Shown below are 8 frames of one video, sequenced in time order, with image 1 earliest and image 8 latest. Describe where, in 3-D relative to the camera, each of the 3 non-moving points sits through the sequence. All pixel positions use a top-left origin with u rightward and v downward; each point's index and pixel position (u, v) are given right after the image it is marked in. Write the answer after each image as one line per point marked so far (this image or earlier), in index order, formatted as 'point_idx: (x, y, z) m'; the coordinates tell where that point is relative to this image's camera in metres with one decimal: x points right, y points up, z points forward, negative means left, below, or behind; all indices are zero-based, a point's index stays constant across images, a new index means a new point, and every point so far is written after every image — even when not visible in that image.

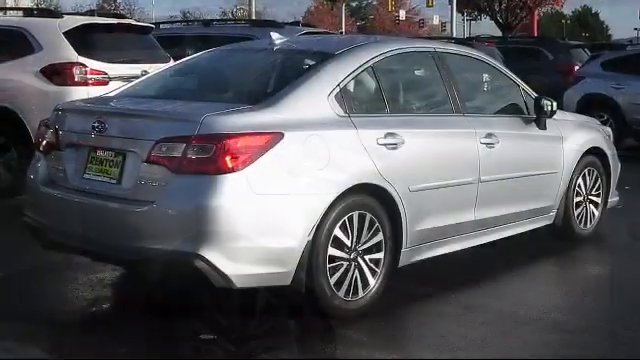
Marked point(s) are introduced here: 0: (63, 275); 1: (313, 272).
0: (-1.6, -0.6, +5.7) m
1: (0.0, -0.5, +4.7) m
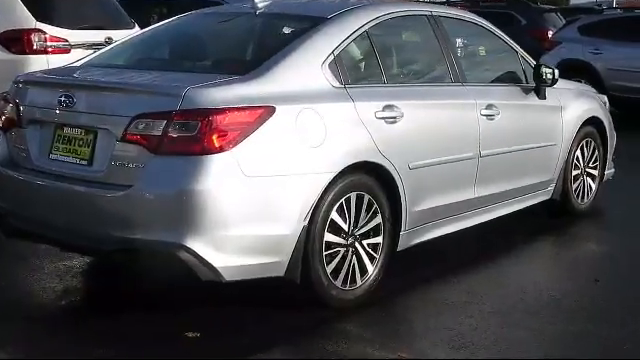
0: (-1.7, -0.5, +5.2) m
1: (0.0, -0.4, +4.2) m
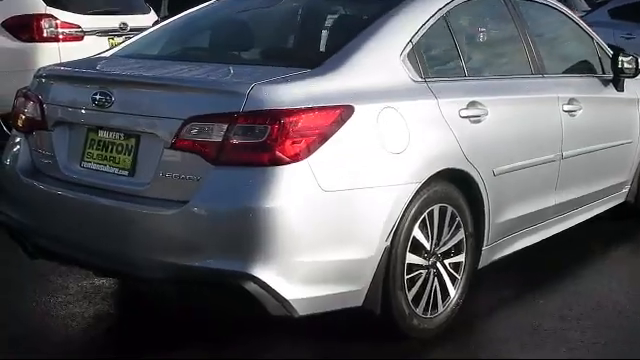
0: (-1.4, -0.5, +4.5) m
1: (+0.3, -0.4, +3.6) m
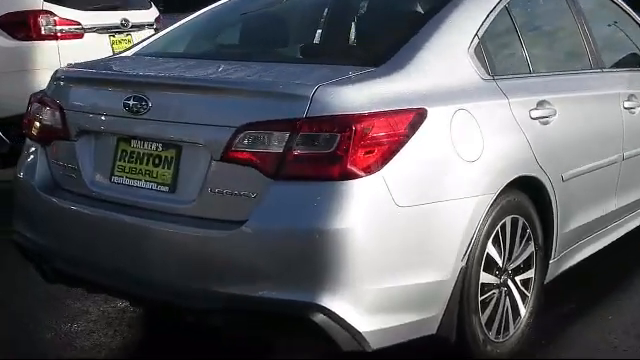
0: (-1.2, -0.6, +4.1) m
1: (+0.5, -0.5, +3.2) m
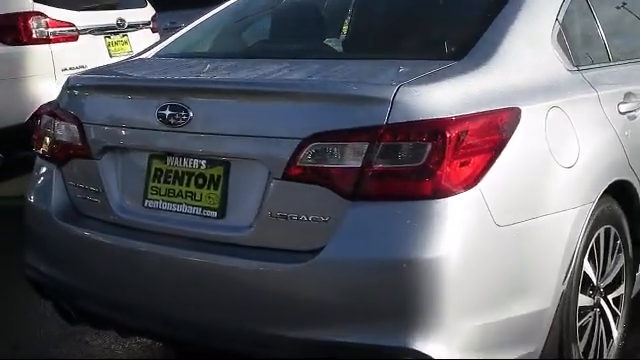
0: (-0.9, -0.7, +3.6) m
1: (+0.7, -0.5, +2.7) m
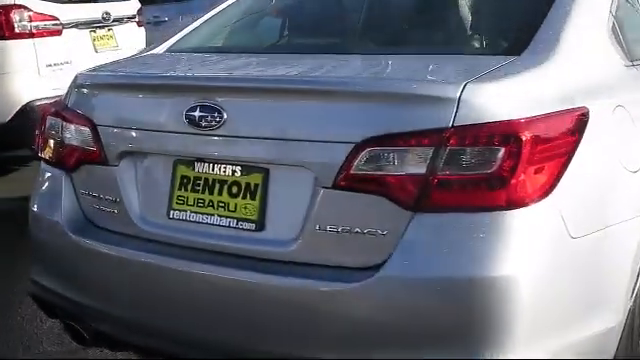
0: (-0.8, -0.7, +3.3) m
1: (+0.9, -0.5, +2.5) m
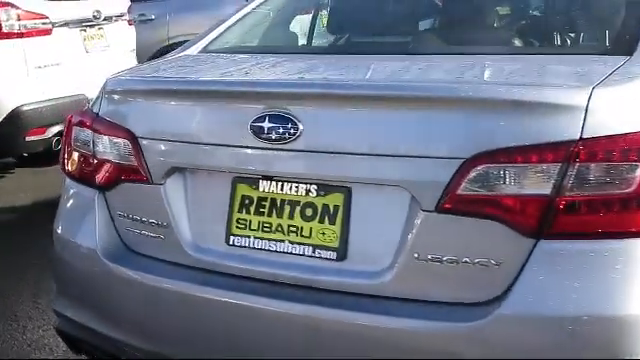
0: (-0.7, -0.7, +3.0) m
1: (+1.1, -0.5, +2.2) m
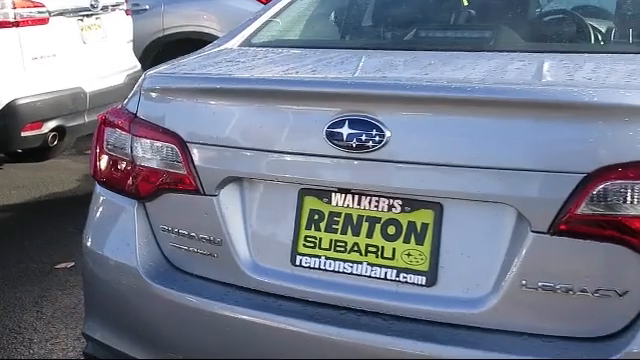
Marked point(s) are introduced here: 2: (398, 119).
0: (-0.5, -0.8, +2.7) m
1: (+1.2, -0.6, +2.0) m
2: (+0.1, +0.1, +1.8) m
